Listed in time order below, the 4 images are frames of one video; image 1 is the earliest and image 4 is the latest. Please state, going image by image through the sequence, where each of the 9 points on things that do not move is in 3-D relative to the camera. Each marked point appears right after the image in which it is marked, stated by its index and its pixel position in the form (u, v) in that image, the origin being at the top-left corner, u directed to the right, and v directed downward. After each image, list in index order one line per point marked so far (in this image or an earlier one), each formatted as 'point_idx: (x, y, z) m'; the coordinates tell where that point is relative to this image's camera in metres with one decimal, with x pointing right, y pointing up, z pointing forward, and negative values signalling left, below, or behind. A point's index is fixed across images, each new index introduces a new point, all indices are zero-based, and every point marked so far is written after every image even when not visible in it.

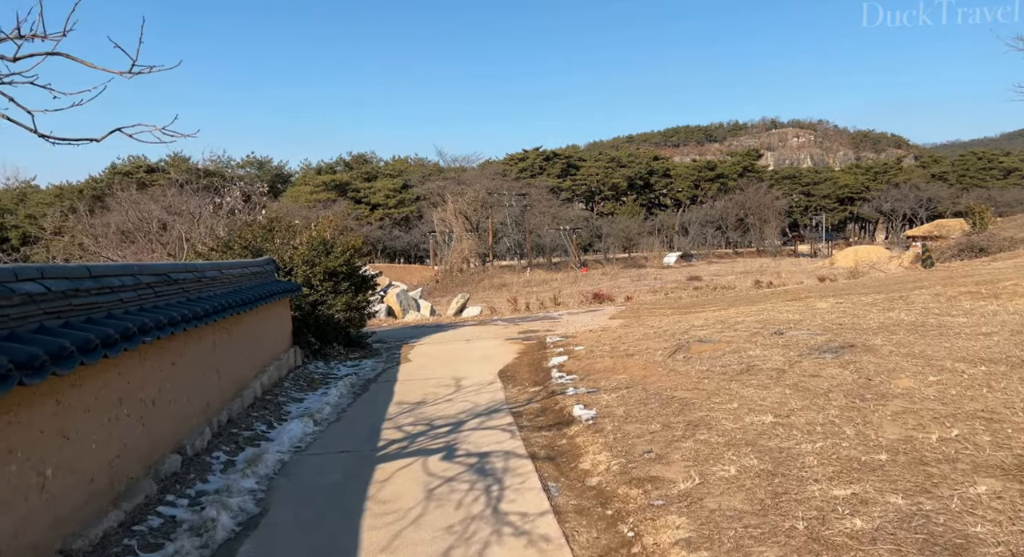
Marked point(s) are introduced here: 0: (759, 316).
0: (+3.3, -0.5, +10.0) m
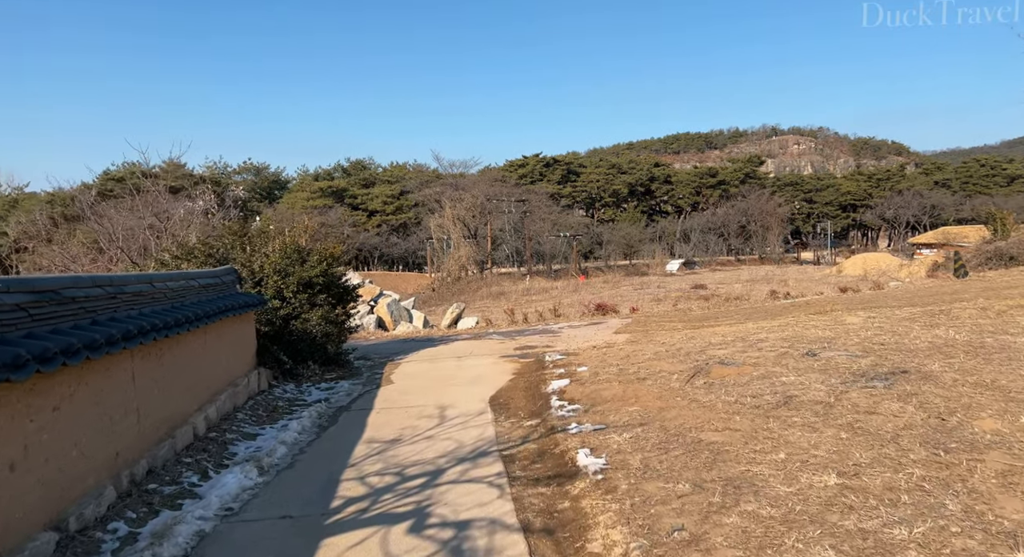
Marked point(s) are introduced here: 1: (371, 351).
0: (+3.2, -0.6, +8.9) m
1: (-2.3, -1.2, +12.1) m
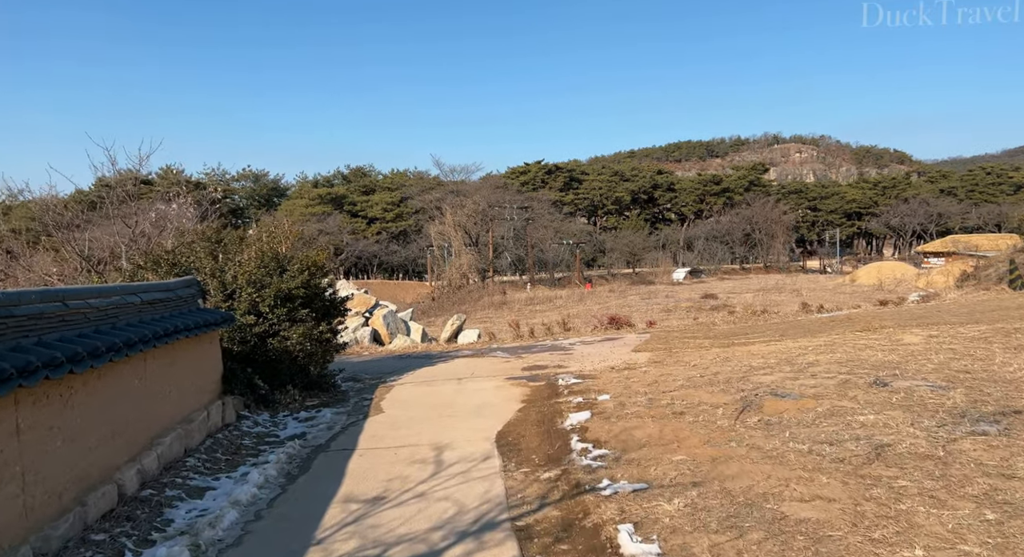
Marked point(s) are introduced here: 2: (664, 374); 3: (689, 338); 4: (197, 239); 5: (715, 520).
0: (+3.3, -0.8, +7.7) m
1: (-2.2, -1.3, +10.9) m
2: (+1.6, -1.0, +7.8) m
3: (+2.6, -0.9, +11.0) m
4: (-4.0, +0.5, +9.4) m
5: (+1.0, -1.1, +3.5) m
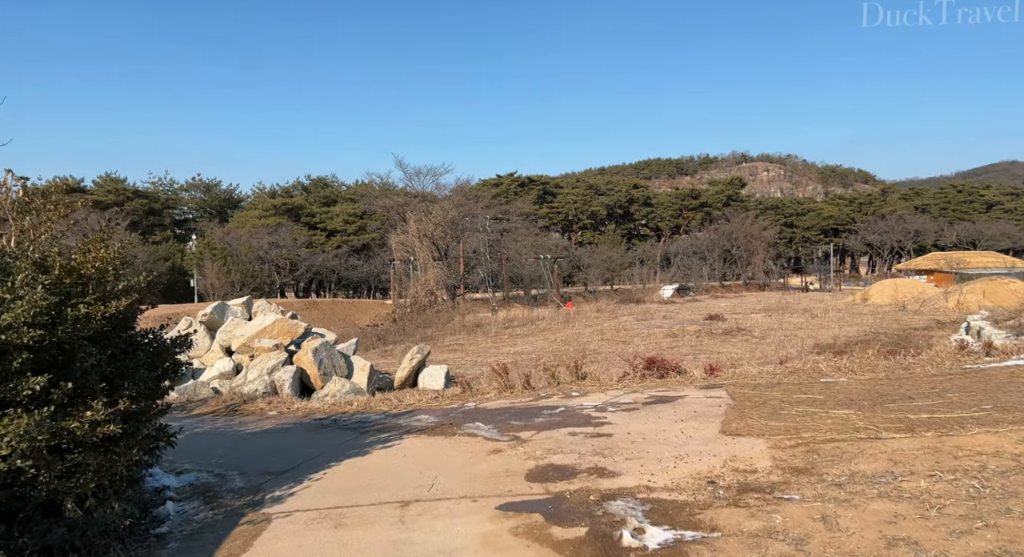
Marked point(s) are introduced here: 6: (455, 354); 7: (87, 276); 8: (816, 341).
0: (+3.4, -0.9, +3.2) m
1: (-2.2, -1.5, +6.1) m
2: (+1.6, -1.1, +3.2) m
3: (+2.5, -1.1, +6.4) m
4: (-4.0, +0.4, +4.6) m
5: (+1.2, -1.1, -1.2) m
6: (-1.3, -1.6, +15.8) m
7: (-2.3, 0.0, +4.2) m
8: (+7.1, -1.0, +16.0) m
